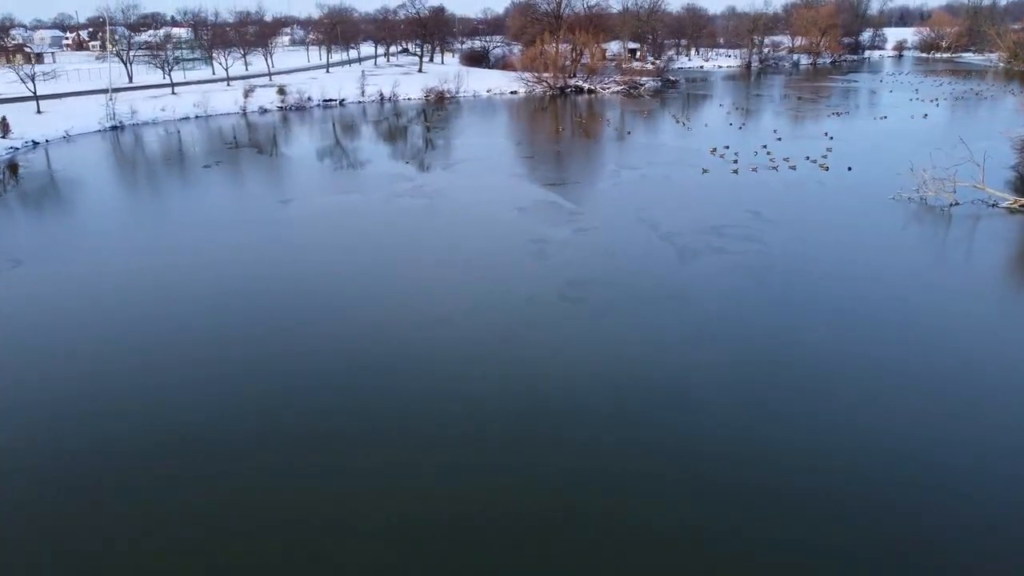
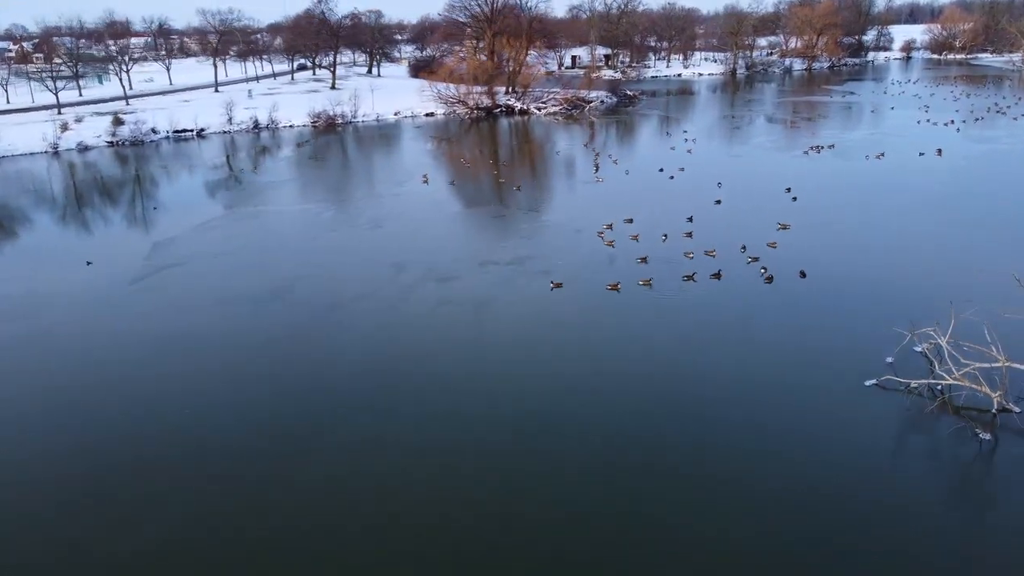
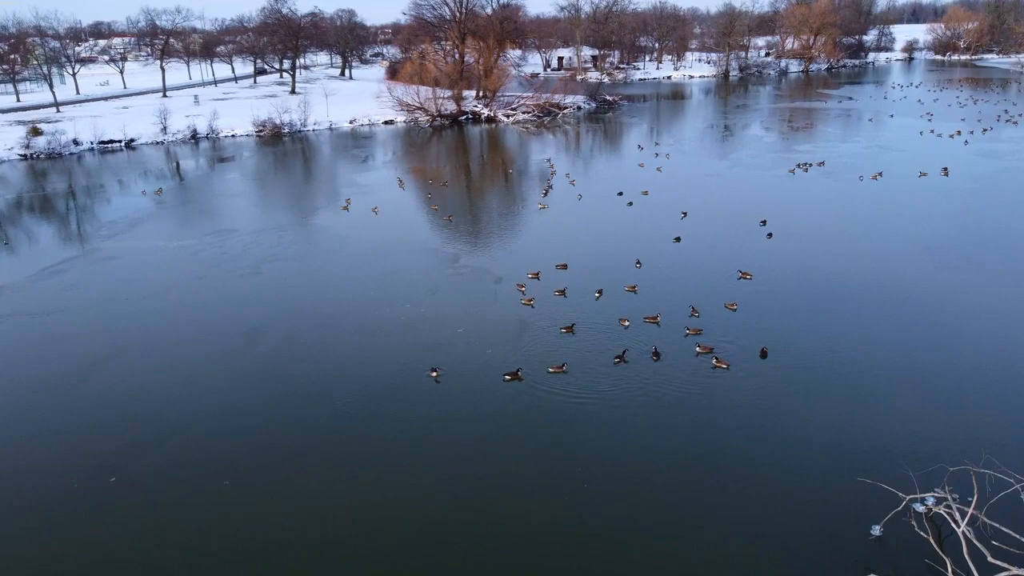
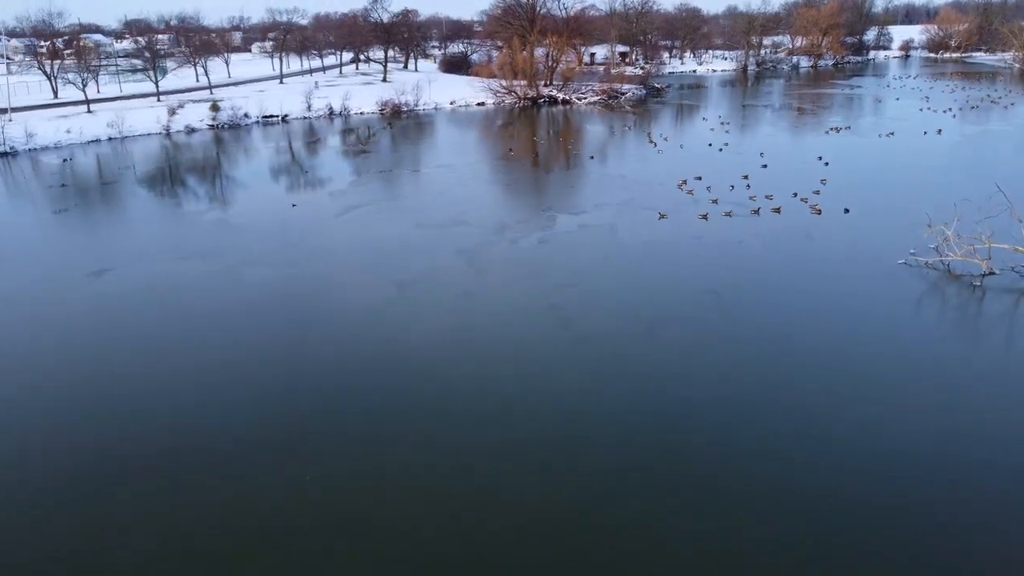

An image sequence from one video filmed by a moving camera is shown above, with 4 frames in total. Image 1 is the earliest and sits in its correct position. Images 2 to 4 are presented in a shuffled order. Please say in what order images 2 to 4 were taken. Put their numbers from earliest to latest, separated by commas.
4, 2, 3
